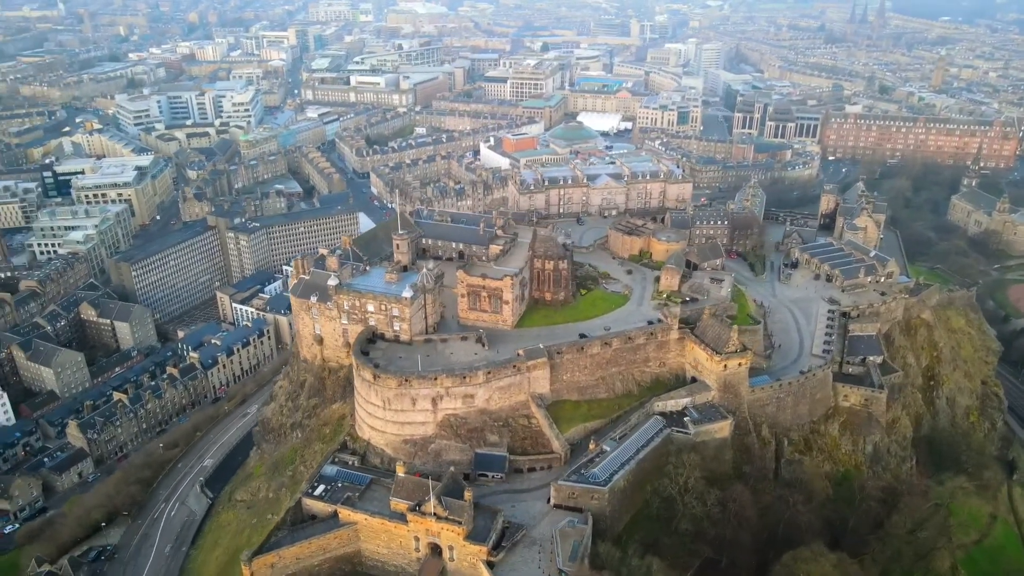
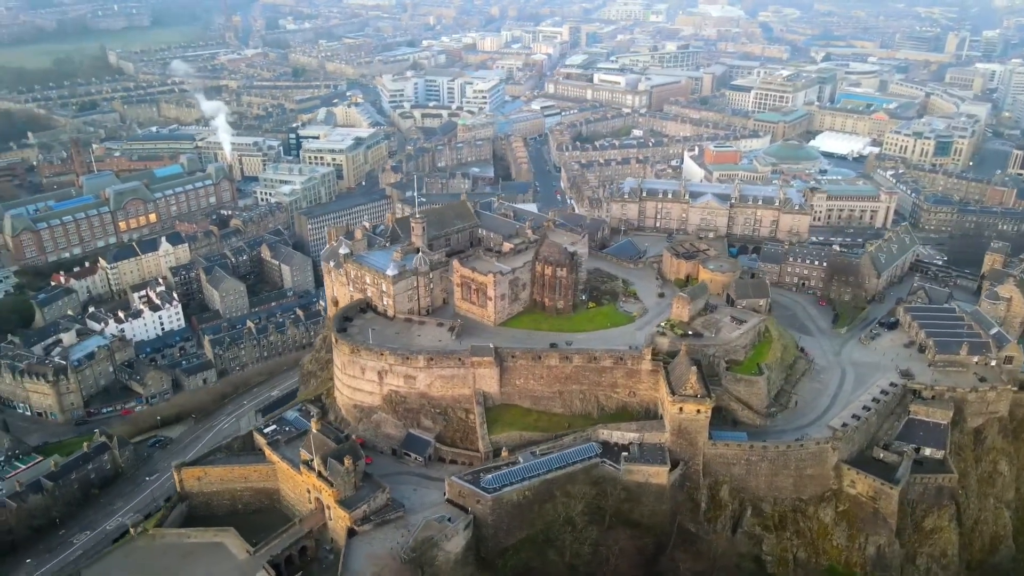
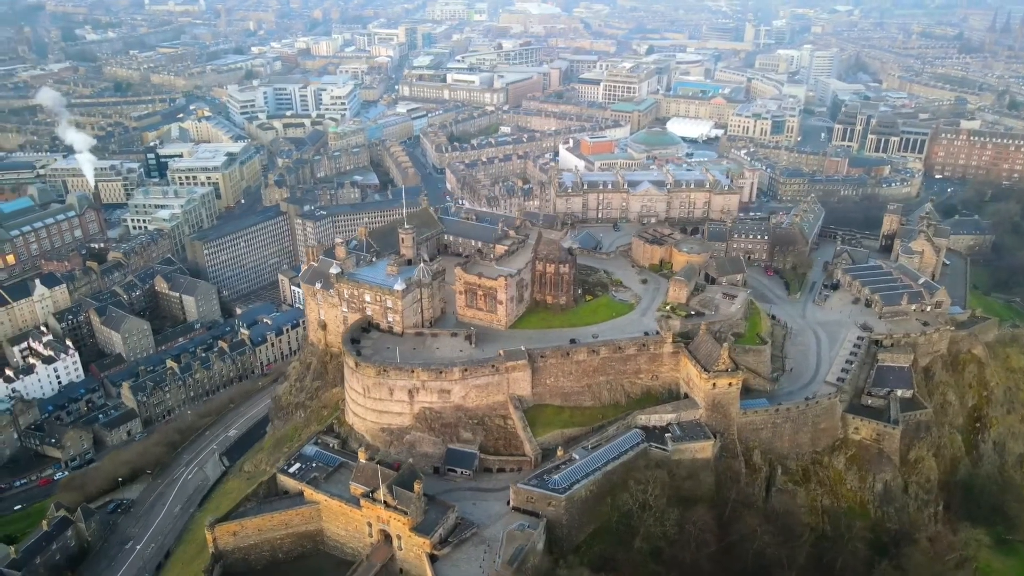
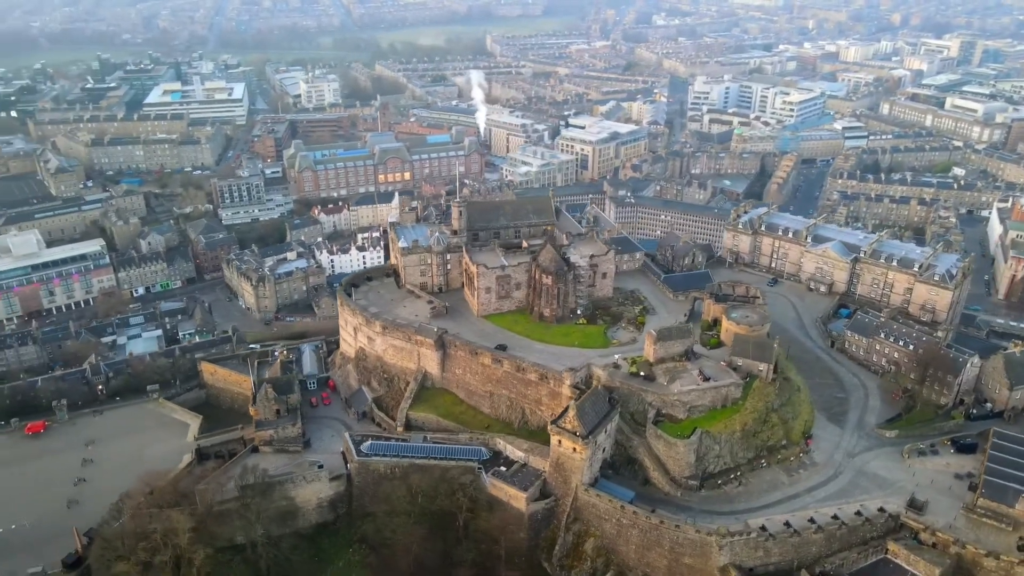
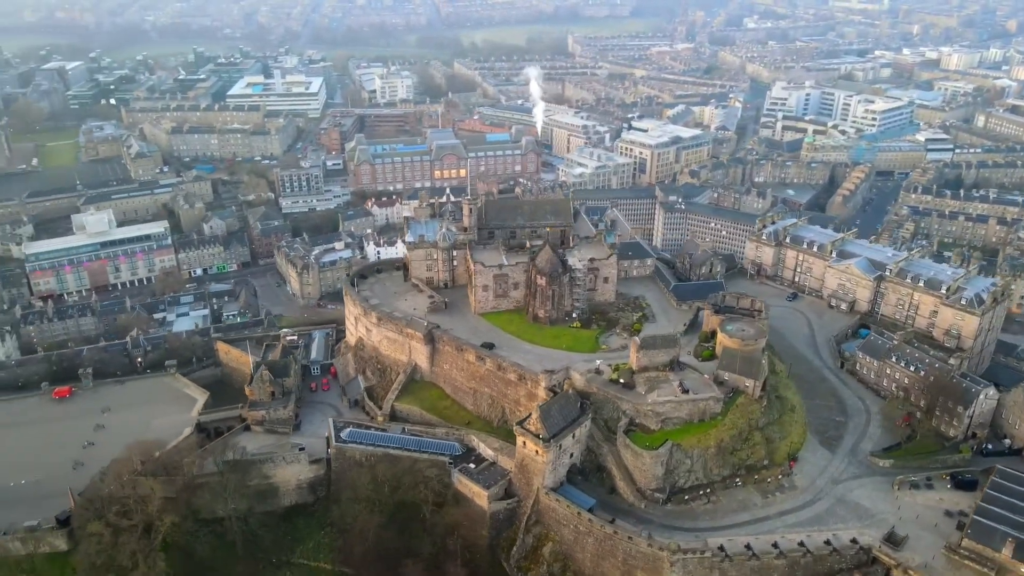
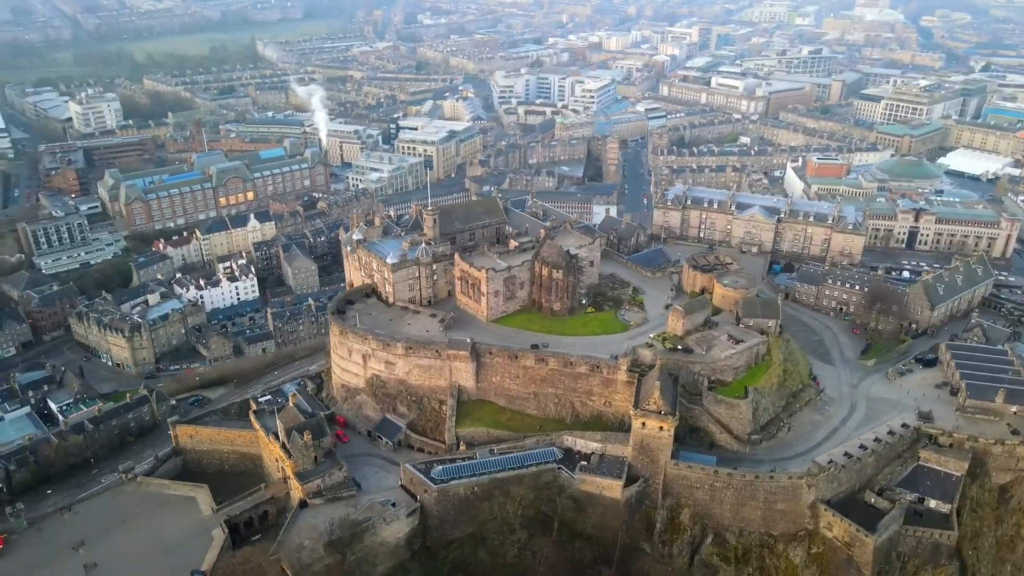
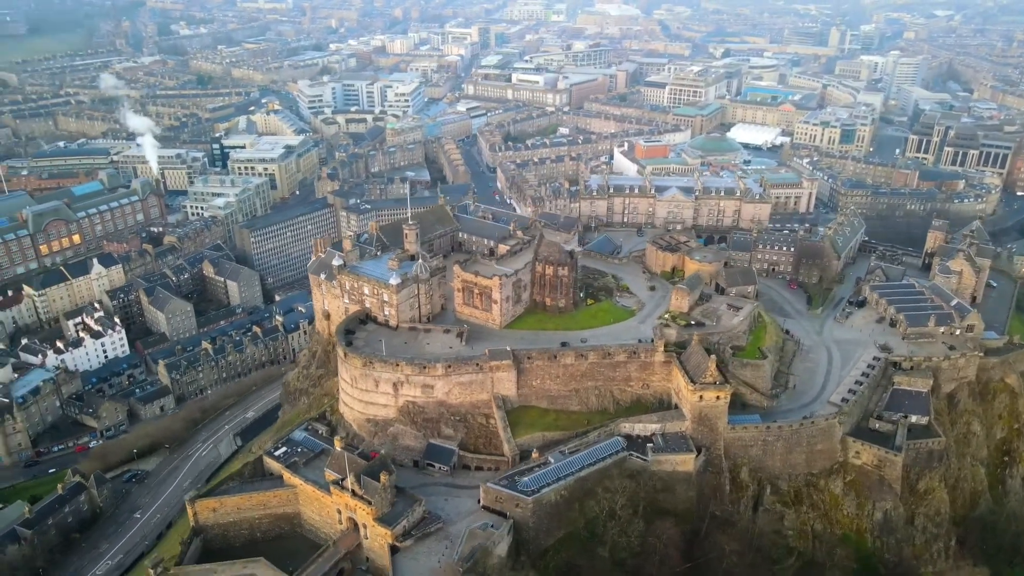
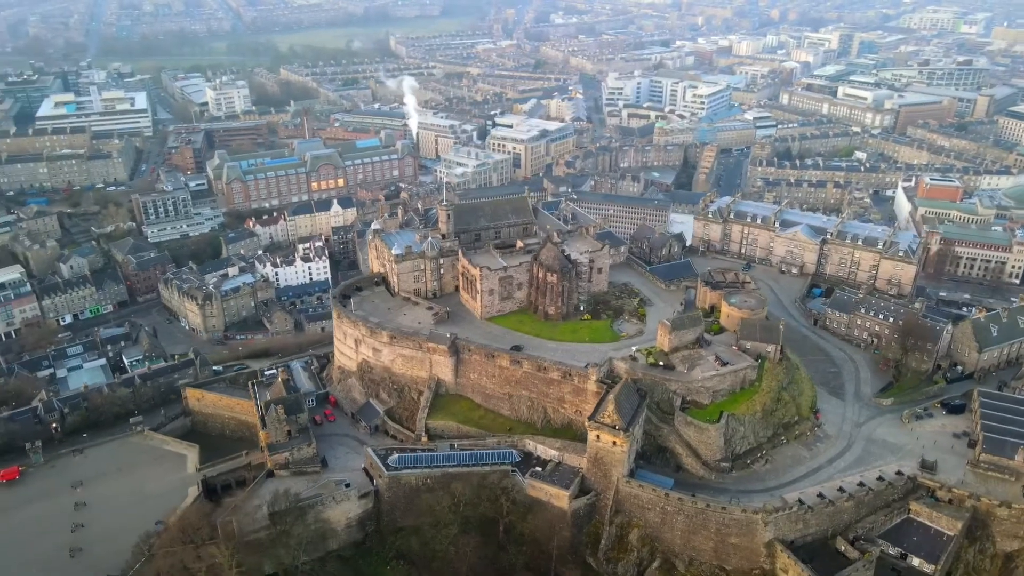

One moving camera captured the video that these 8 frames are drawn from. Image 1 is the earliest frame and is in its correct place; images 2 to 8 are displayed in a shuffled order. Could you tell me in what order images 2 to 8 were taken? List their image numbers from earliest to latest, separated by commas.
3, 7, 2, 6, 8, 4, 5
